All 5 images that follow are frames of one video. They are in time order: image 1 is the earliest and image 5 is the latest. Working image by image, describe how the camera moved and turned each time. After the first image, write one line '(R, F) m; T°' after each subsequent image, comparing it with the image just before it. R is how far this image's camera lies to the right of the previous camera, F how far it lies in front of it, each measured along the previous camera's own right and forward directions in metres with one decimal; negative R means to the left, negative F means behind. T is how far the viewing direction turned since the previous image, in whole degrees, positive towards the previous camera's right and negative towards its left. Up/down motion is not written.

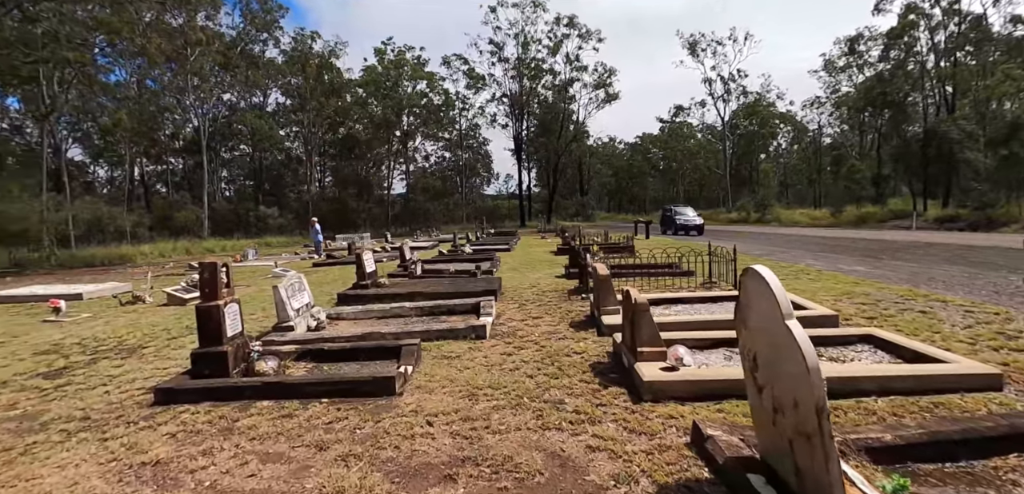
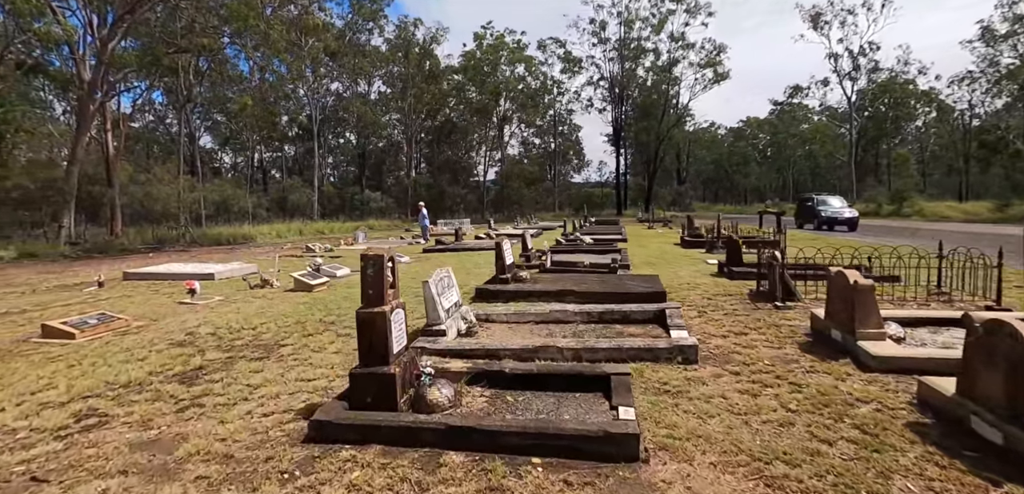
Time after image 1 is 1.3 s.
(-1.1, +1.2) m; -10°
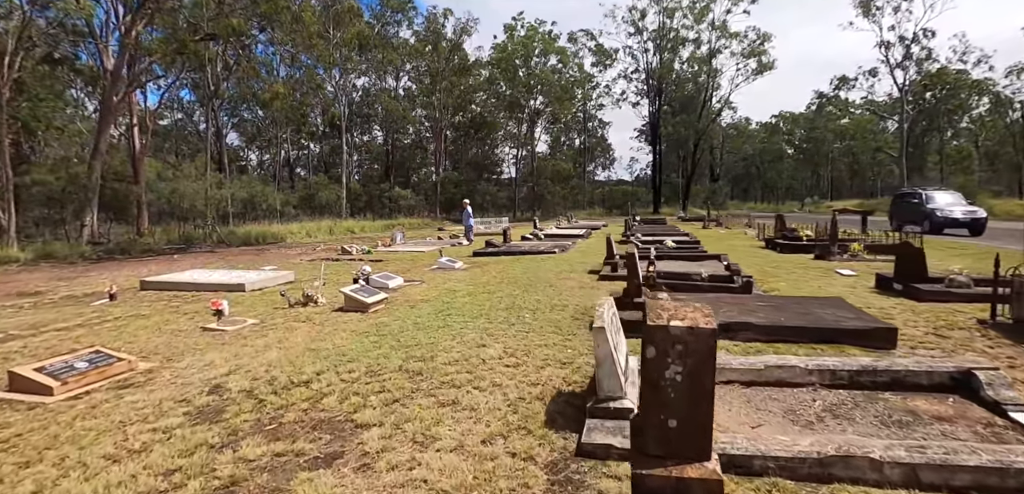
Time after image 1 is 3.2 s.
(-1.2, +1.8) m; -2°
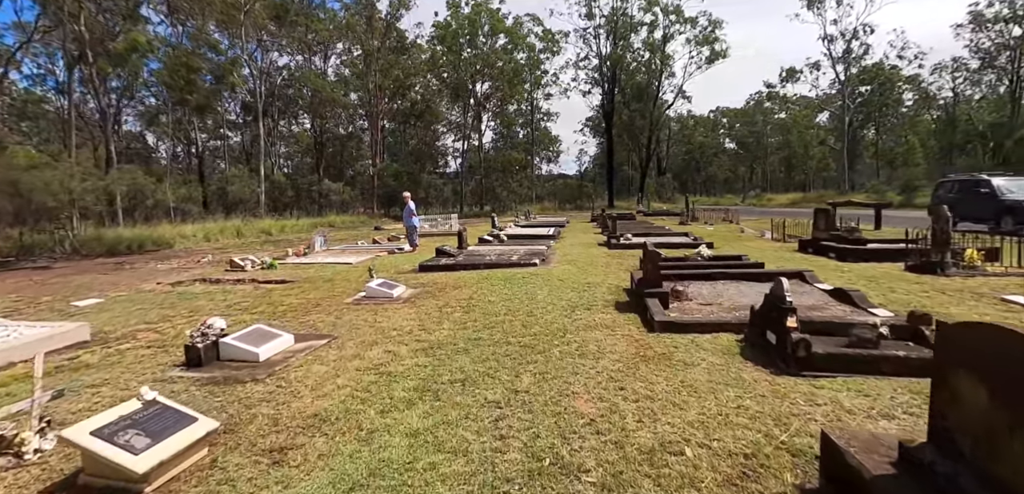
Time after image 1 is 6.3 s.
(-0.4, +3.9) m; +7°
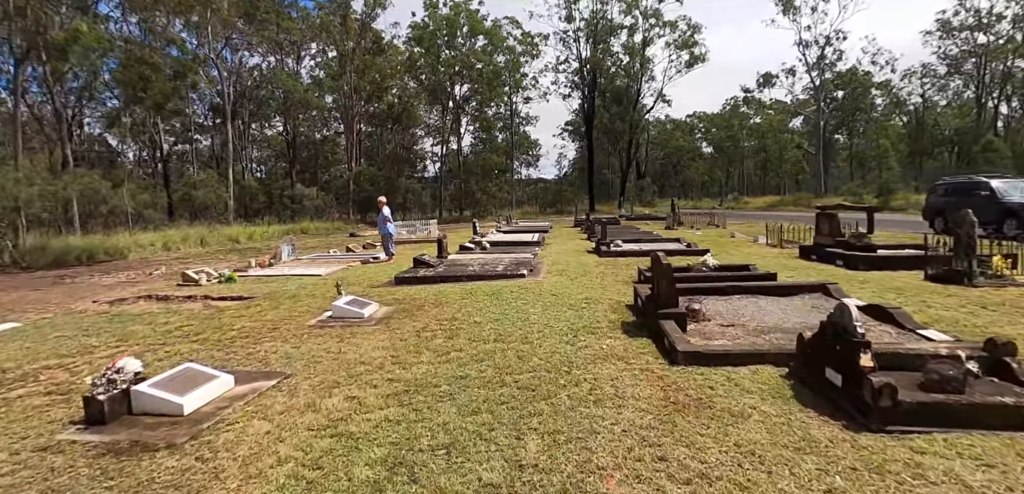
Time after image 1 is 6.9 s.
(-0.1, +0.8) m; +2°
